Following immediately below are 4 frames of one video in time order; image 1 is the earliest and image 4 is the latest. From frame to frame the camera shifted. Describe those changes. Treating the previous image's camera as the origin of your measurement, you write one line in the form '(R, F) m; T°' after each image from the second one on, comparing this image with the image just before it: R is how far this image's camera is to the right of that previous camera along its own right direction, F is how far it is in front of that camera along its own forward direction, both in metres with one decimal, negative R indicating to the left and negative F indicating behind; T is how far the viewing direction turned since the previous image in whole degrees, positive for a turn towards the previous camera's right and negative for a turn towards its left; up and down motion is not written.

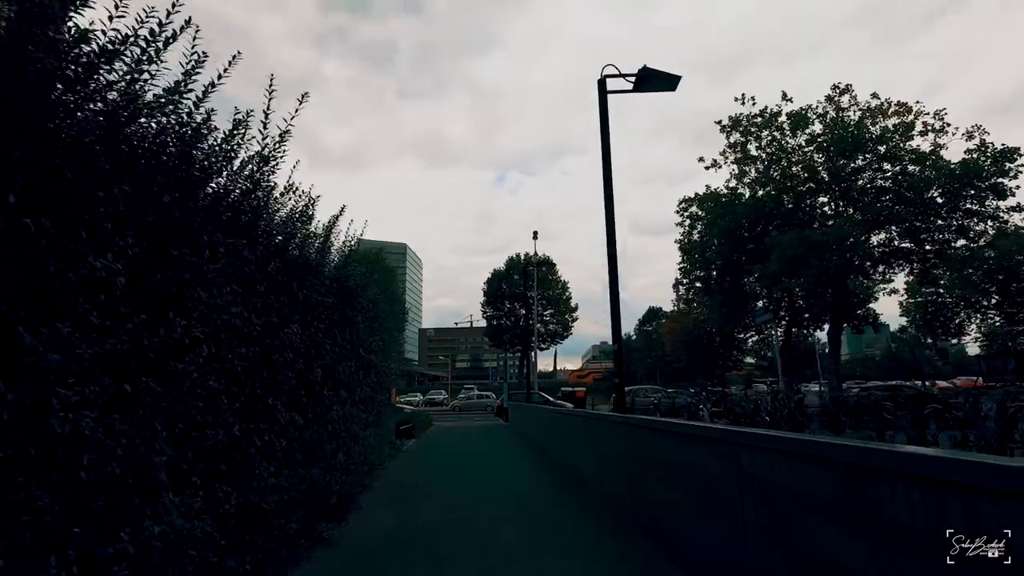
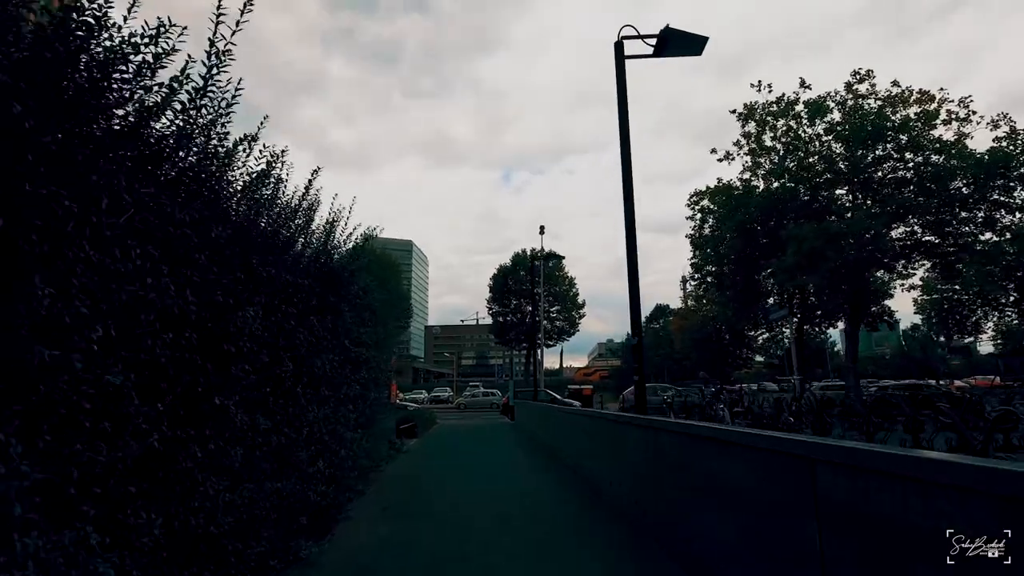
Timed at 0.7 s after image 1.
(0.0, +0.7) m; -1°
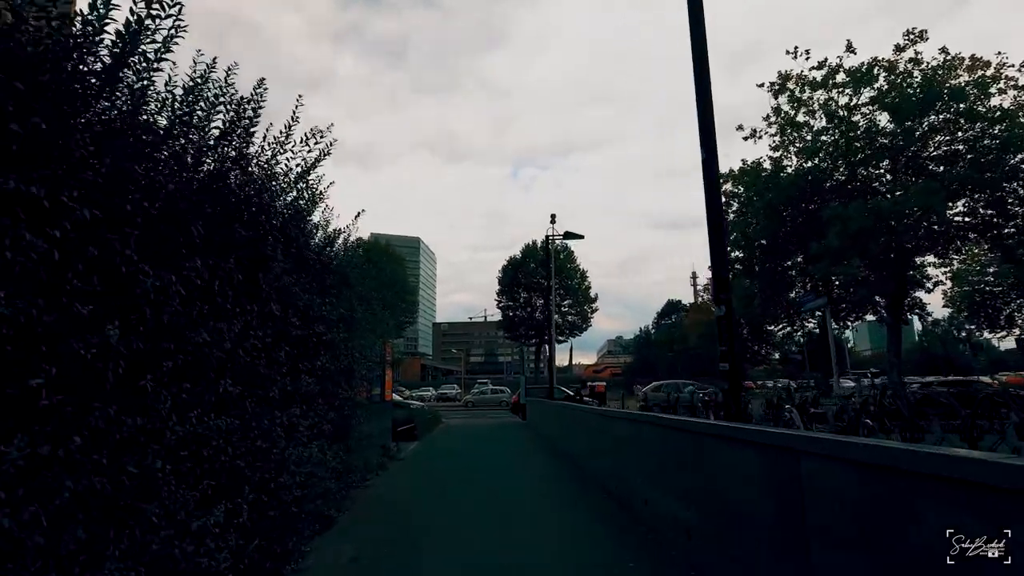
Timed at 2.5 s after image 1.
(-0.1, +1.9) m; -1°
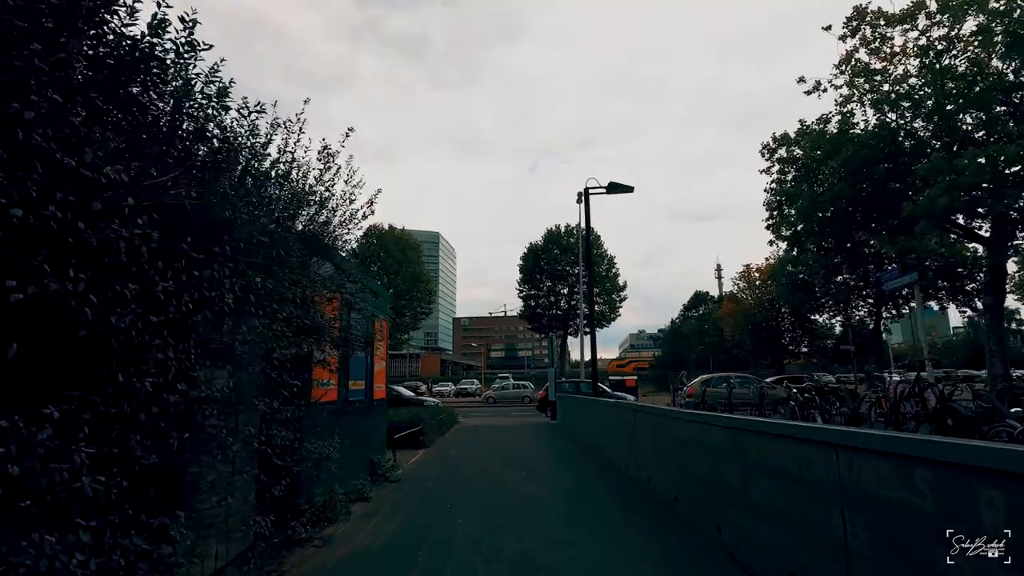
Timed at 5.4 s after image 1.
(-0.2, +3.0) m; -2°
